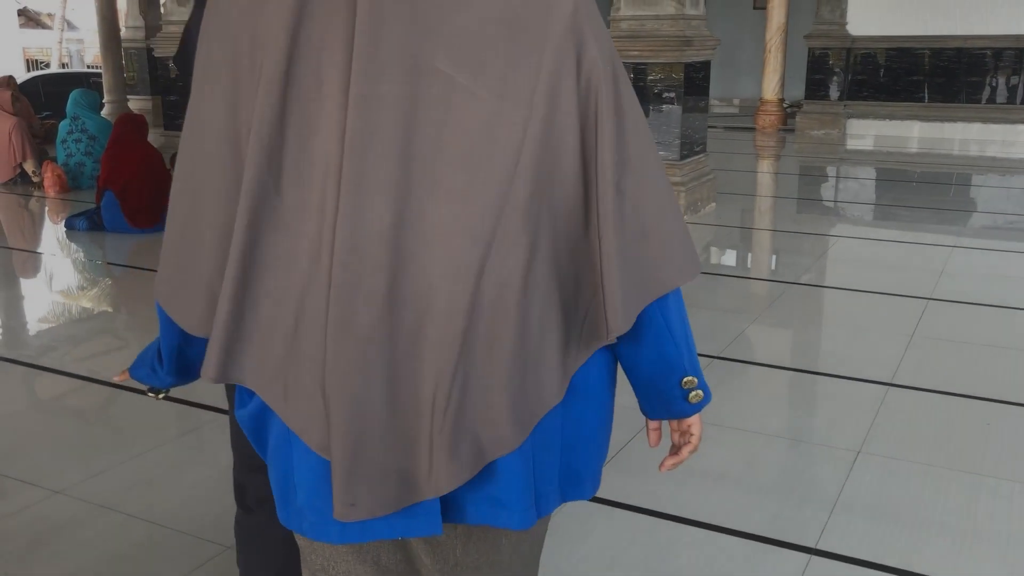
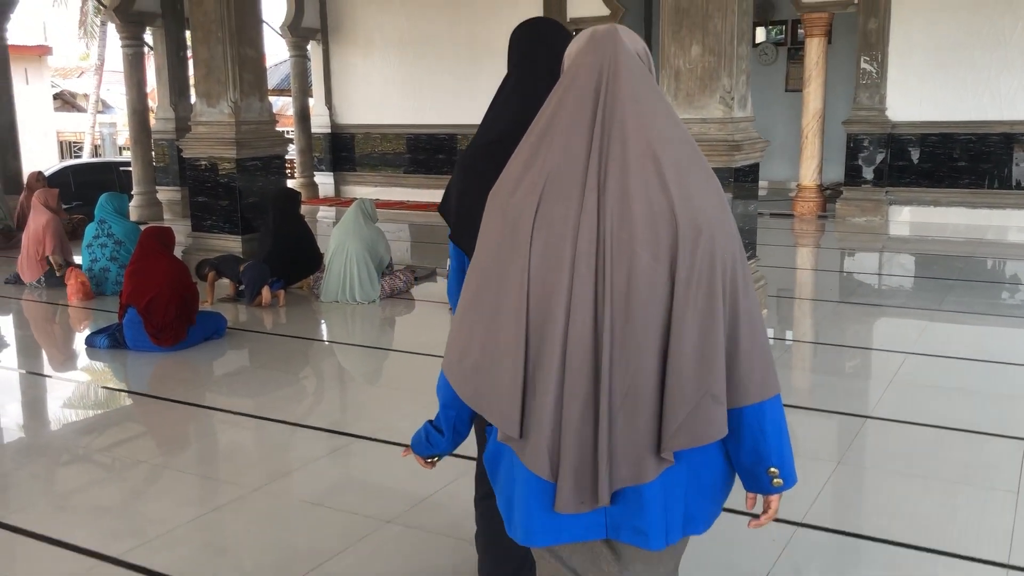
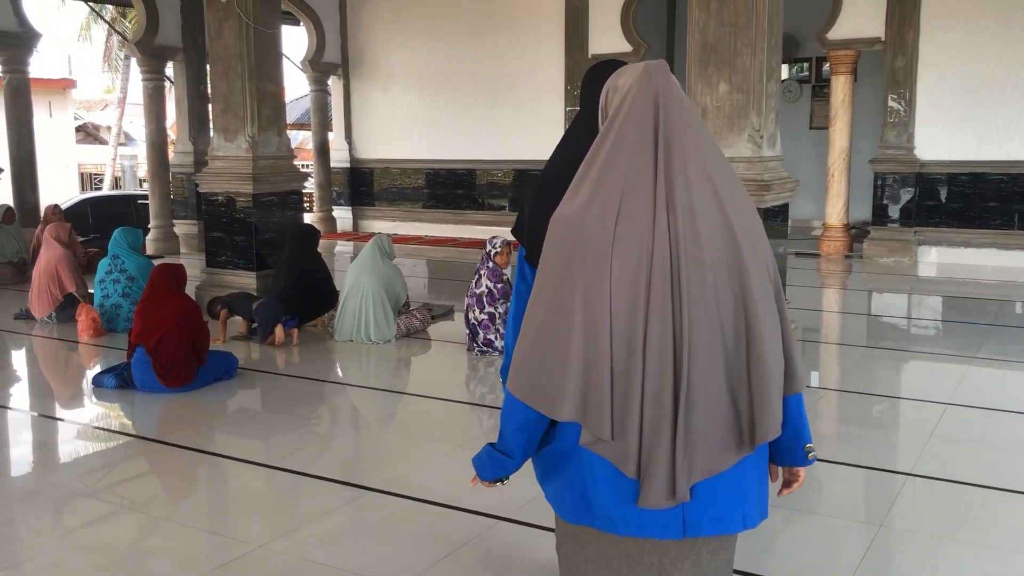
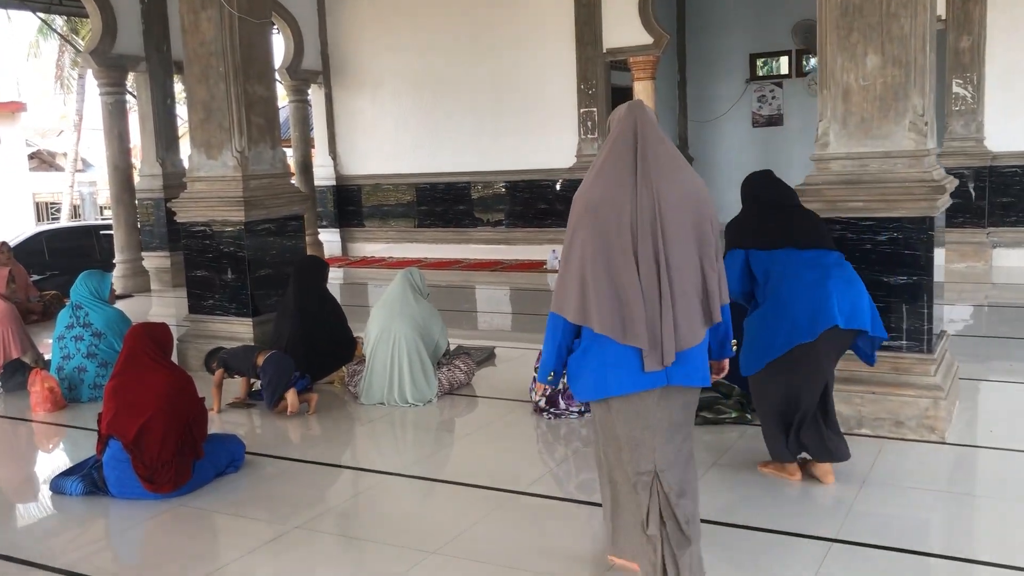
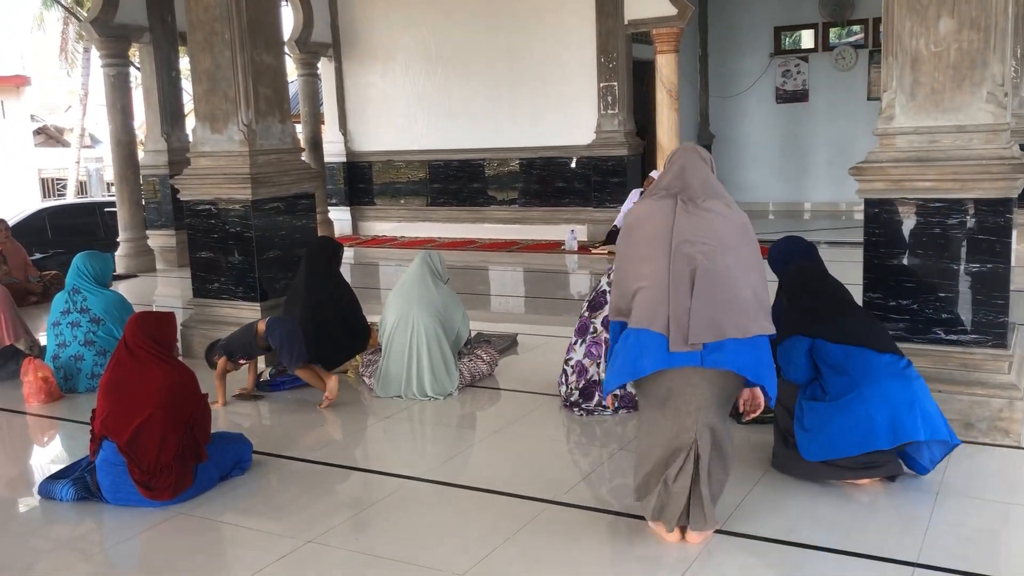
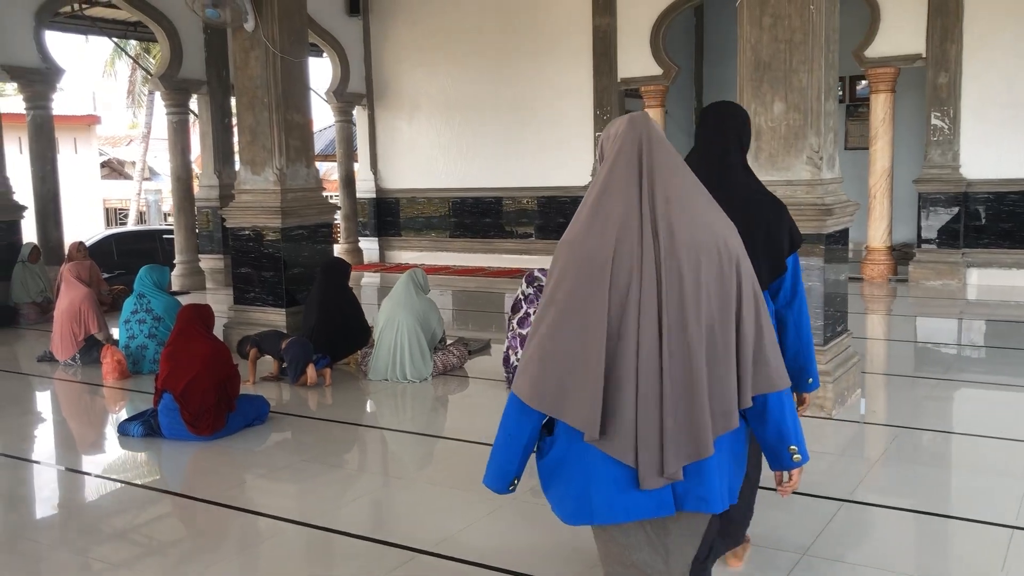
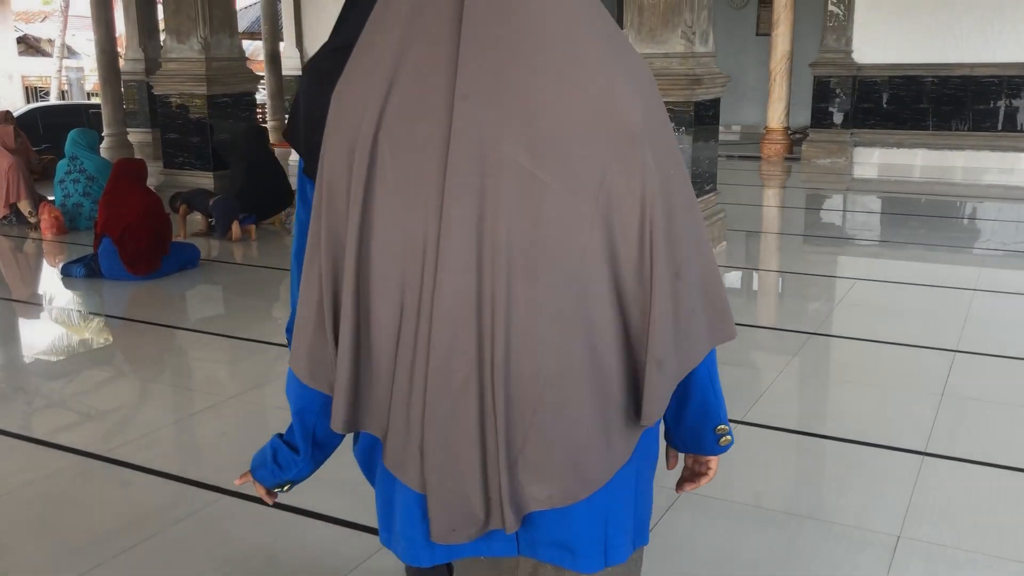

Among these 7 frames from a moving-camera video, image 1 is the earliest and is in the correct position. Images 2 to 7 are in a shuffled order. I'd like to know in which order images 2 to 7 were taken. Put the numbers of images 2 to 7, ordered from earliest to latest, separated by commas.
7, 2, 3, 6, 4, 5
